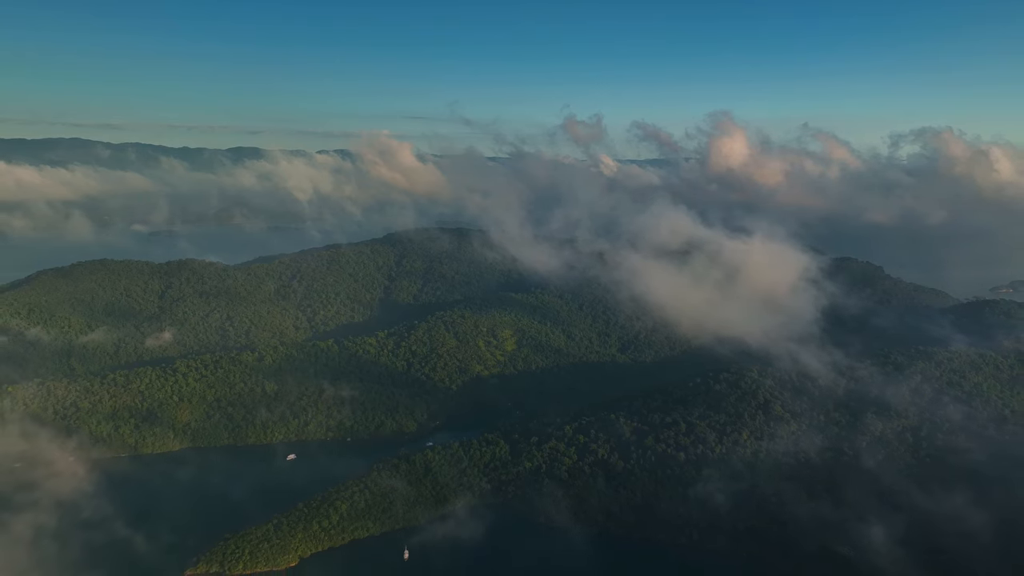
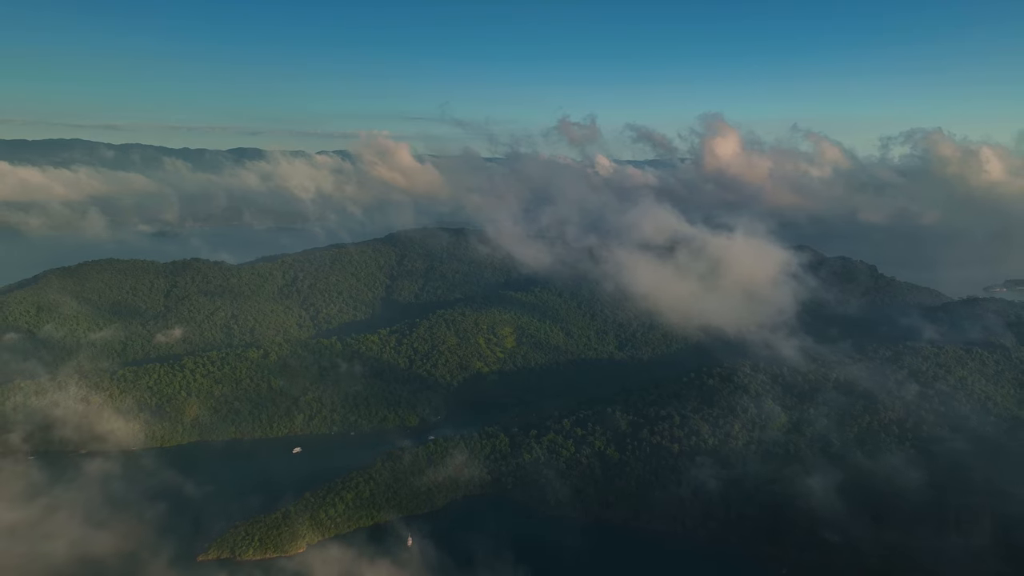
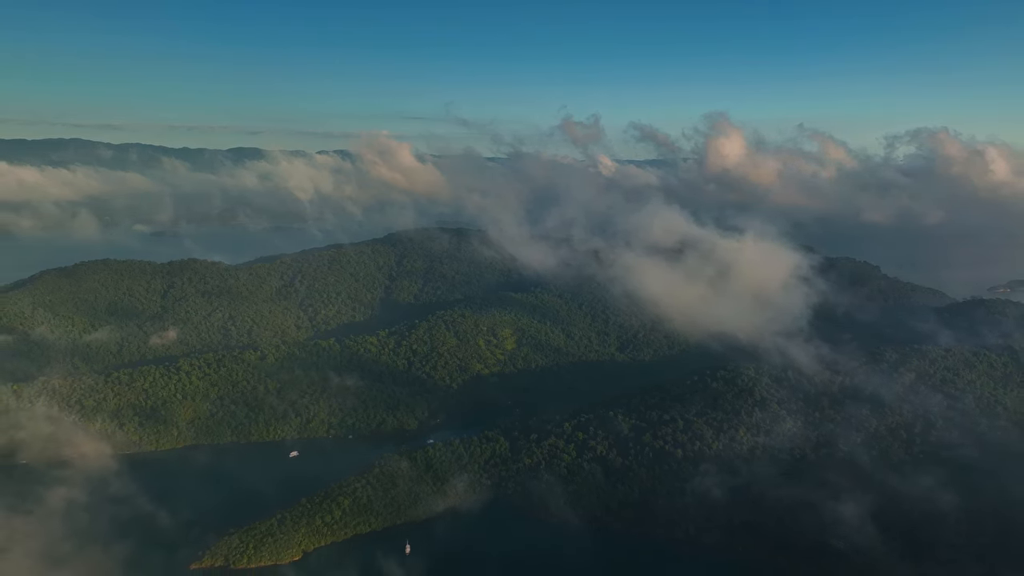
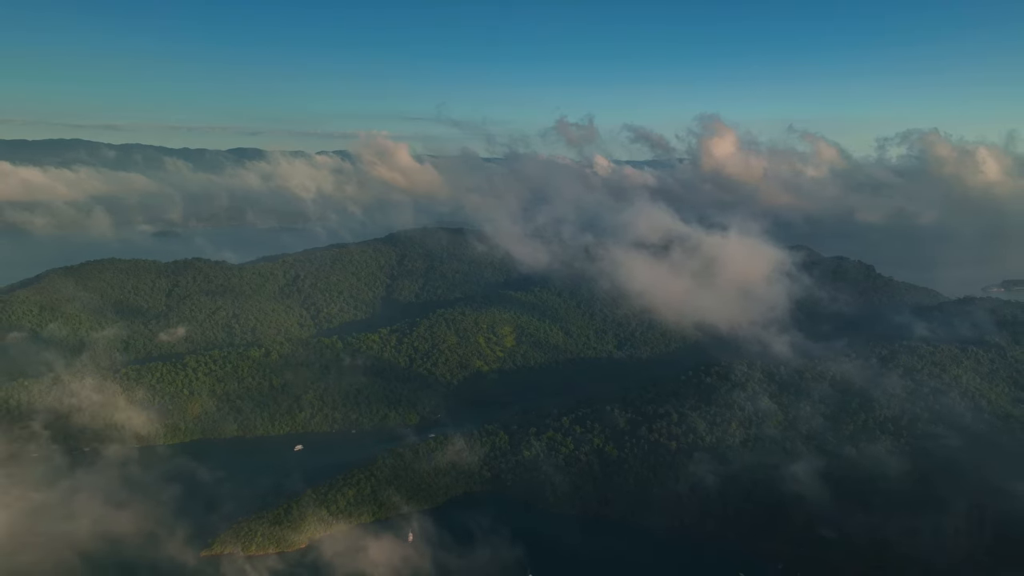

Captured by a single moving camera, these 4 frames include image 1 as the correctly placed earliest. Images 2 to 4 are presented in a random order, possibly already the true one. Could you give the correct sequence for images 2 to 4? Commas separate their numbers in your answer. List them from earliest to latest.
3, 2, 4
